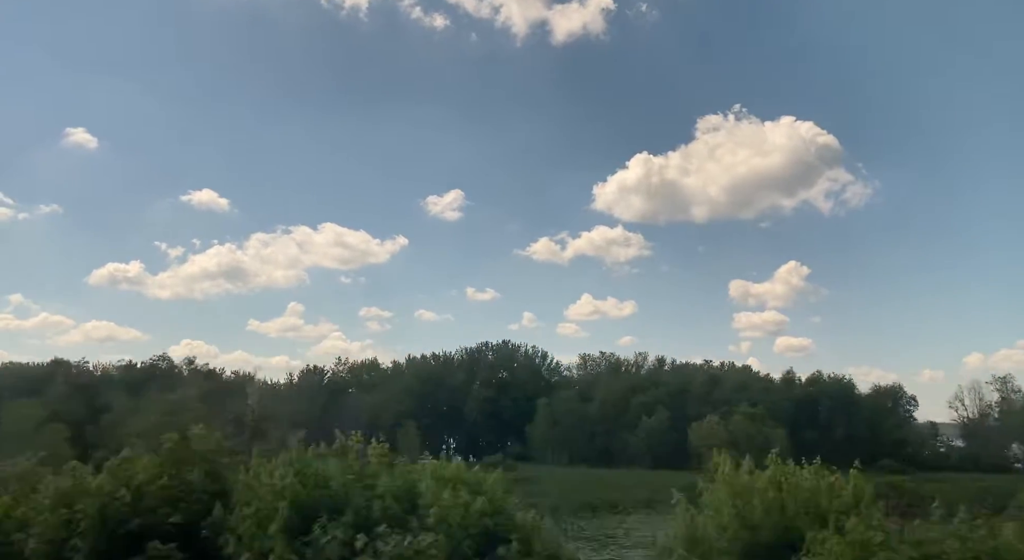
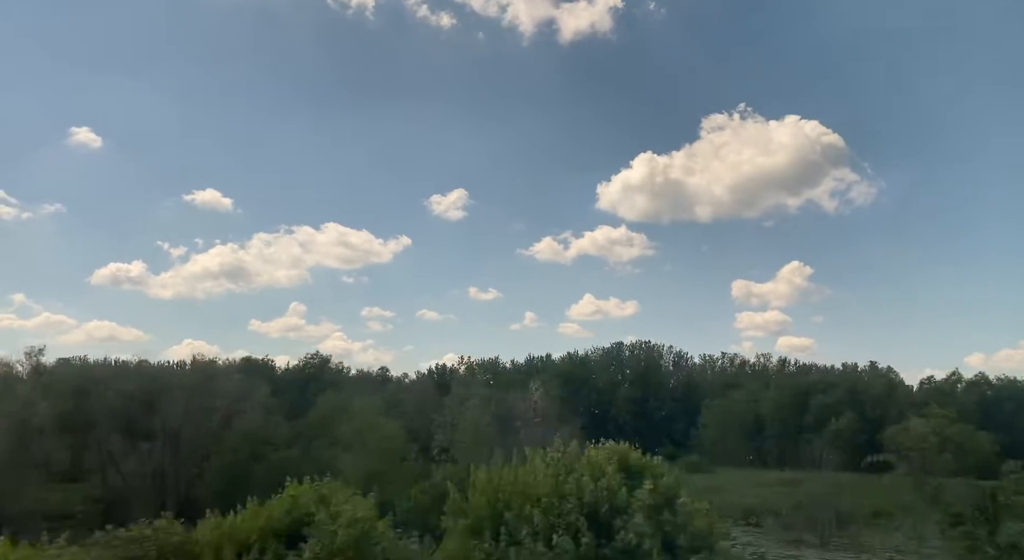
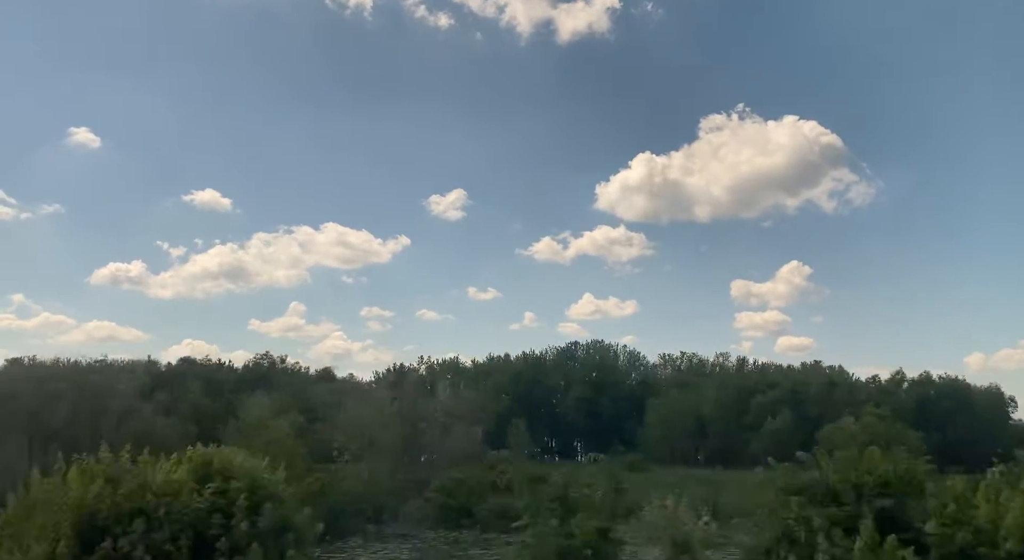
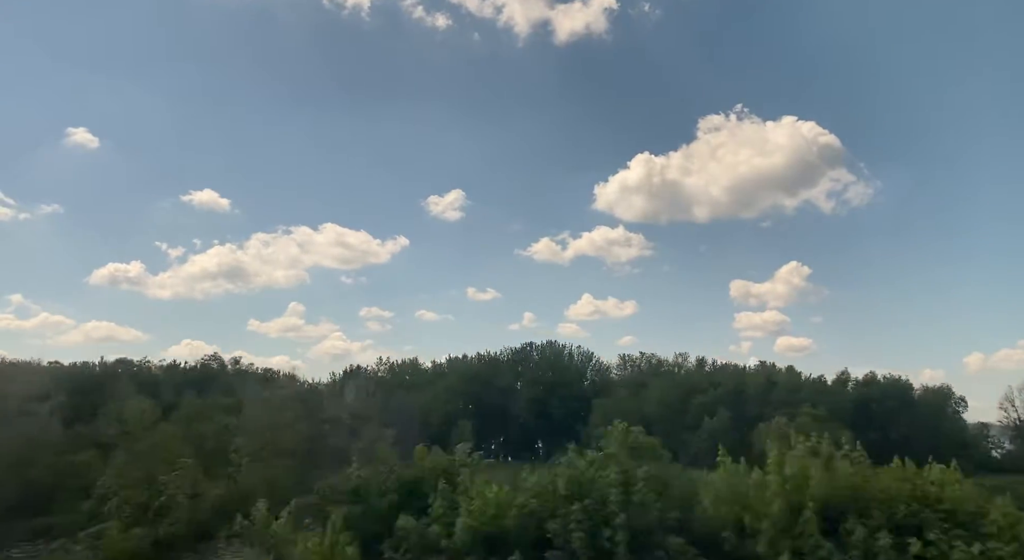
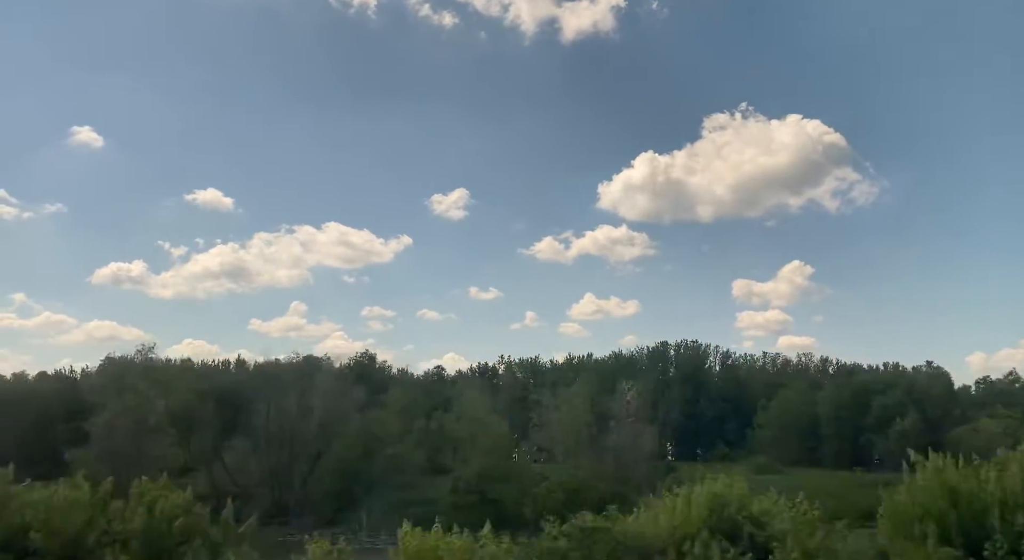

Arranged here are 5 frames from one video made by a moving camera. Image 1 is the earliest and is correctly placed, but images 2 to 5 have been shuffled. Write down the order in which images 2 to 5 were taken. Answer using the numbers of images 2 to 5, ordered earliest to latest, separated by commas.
4, 3, 2, 5
